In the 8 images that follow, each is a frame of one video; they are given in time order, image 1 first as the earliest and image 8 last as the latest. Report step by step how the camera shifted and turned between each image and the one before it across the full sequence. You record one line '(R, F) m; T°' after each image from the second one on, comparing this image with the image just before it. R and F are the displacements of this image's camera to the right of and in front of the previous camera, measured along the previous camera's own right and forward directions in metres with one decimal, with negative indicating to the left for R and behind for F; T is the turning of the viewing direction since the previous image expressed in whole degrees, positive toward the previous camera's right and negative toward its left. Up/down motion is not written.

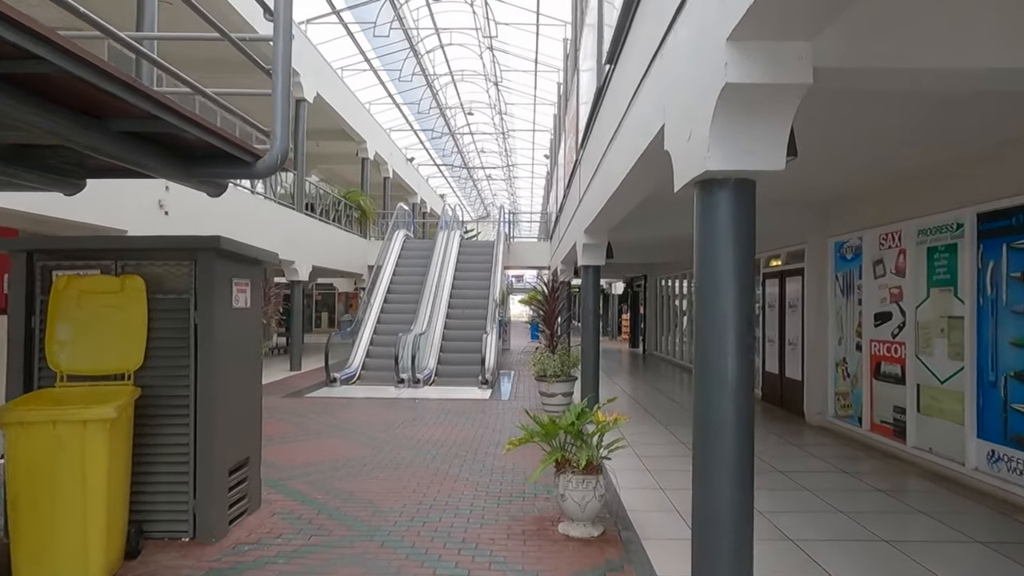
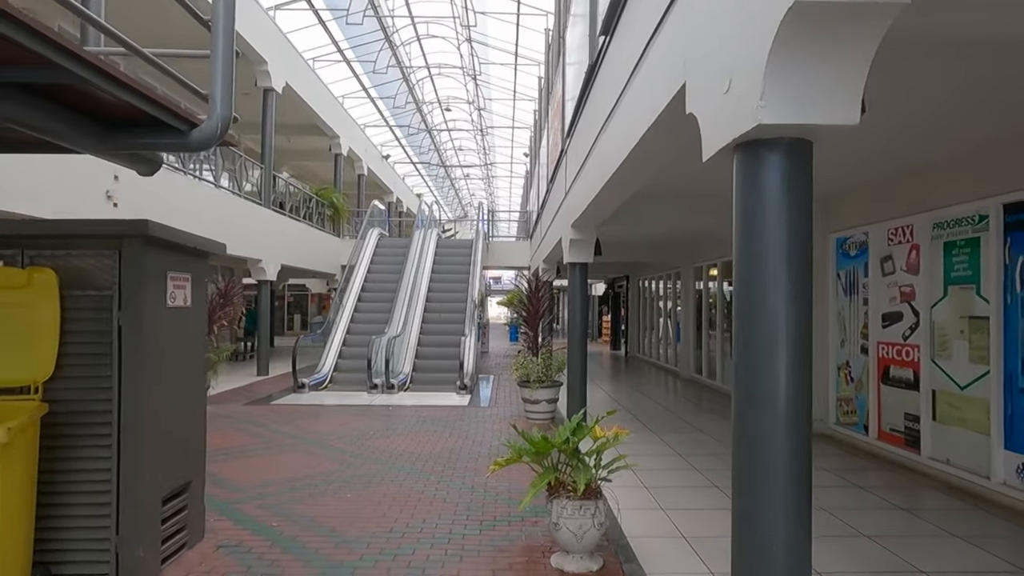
(0.0, +0.6) m; +2°
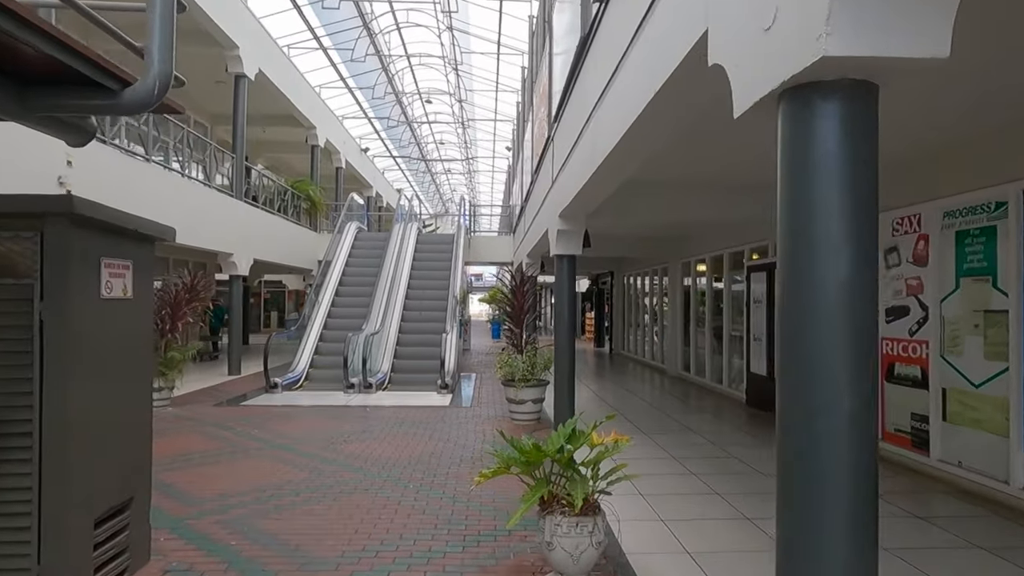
(0.0, +0.4) m; +2°
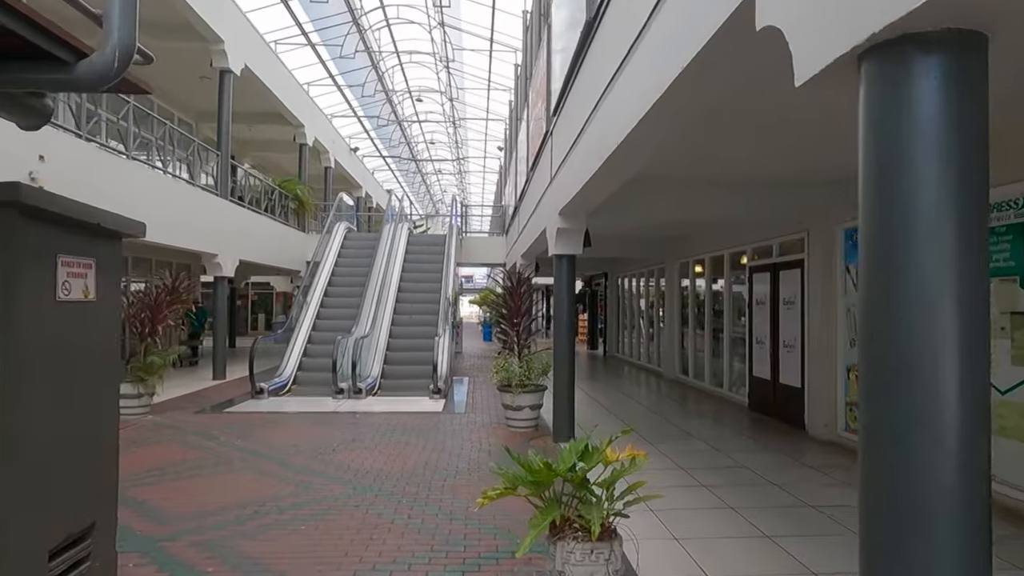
(-0.1, +0.3) m; +1°
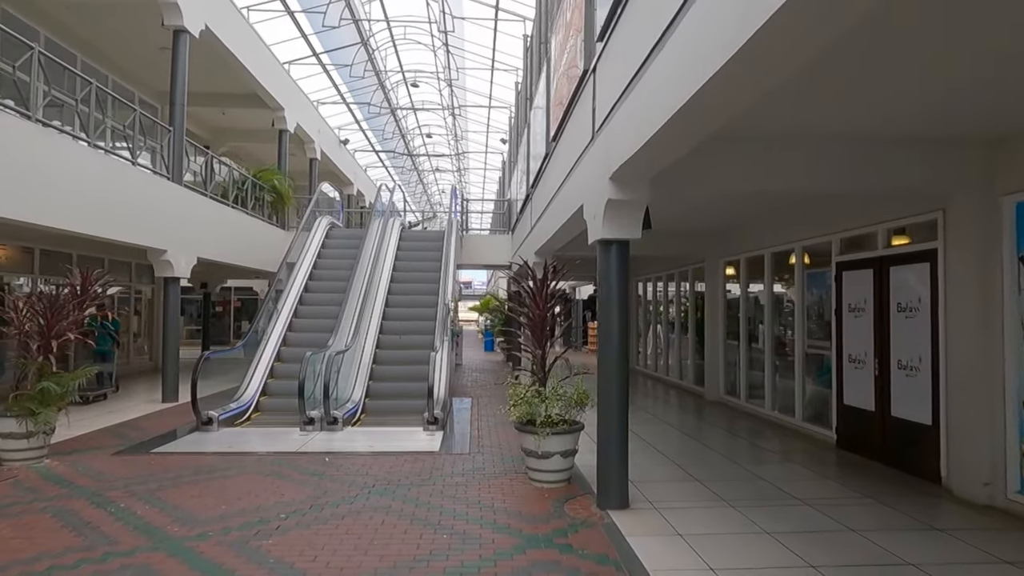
(-0.2, +2.0) m; 0°
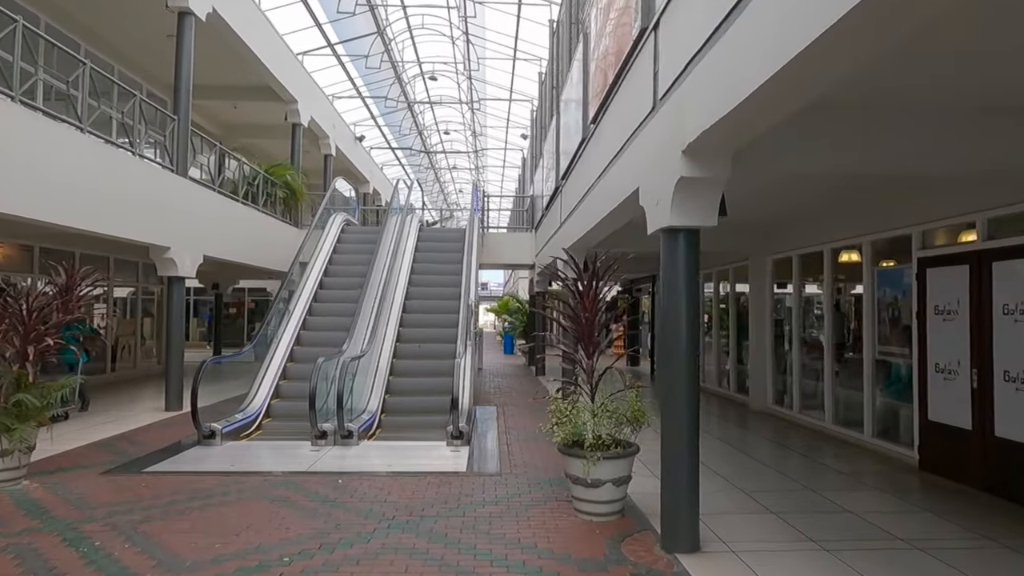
(-0.2, +0.8) m; -1°
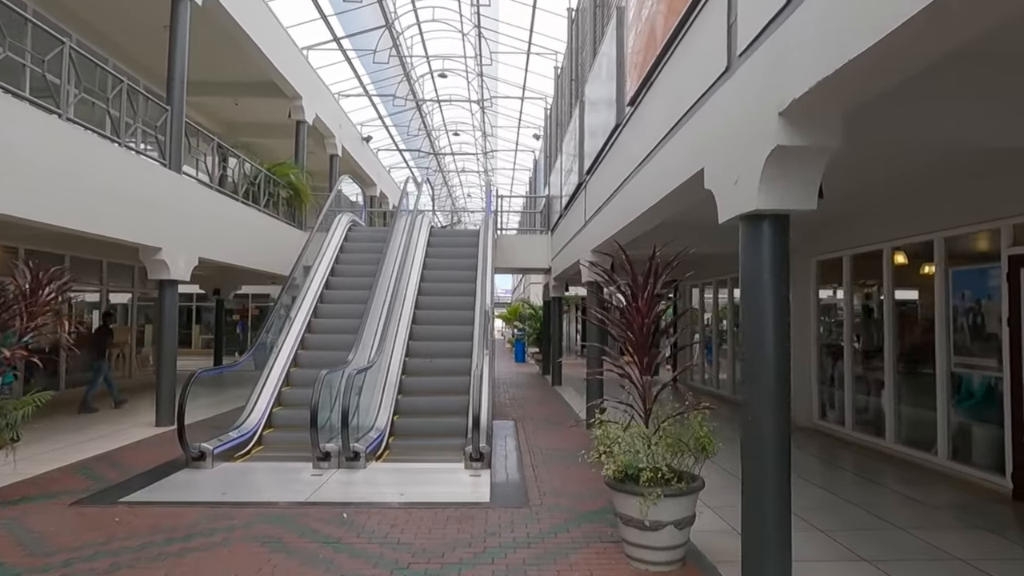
(-0.2, +0.8) m; 0°
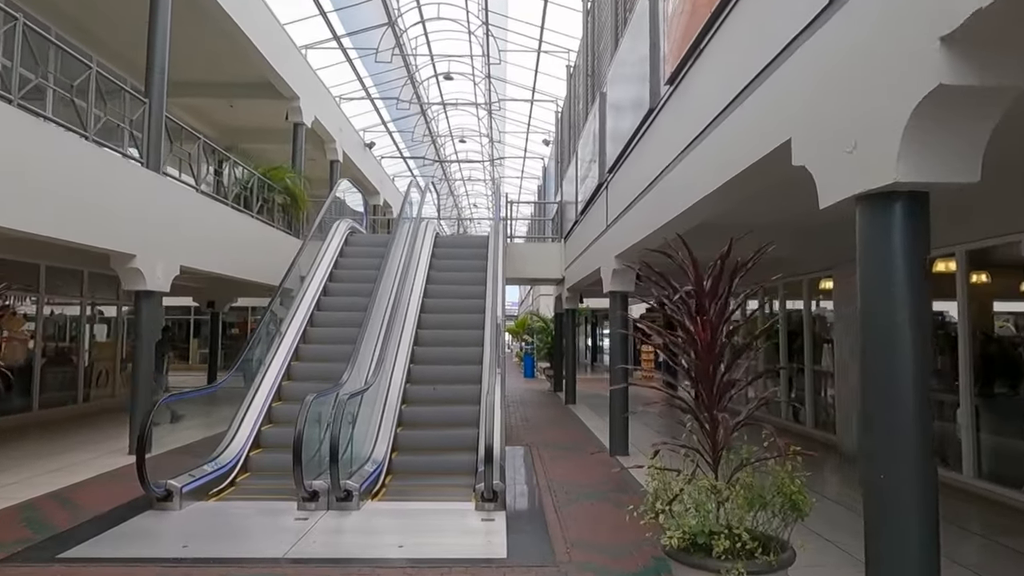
(-0.1, +0.9) m; 0°
